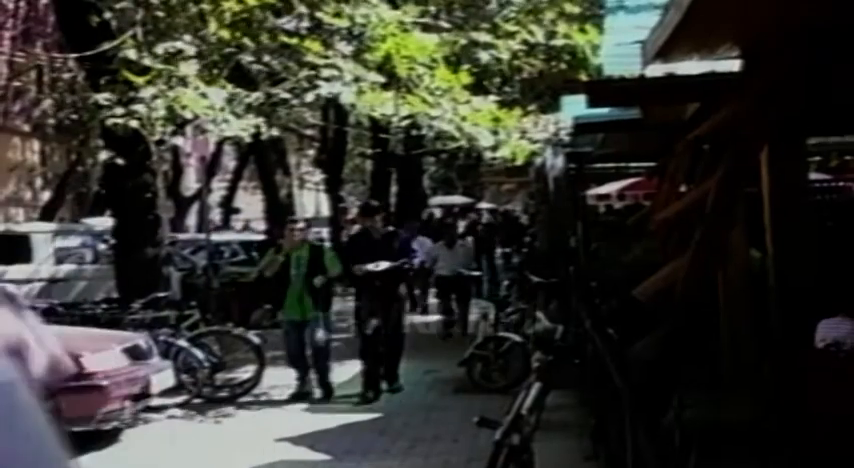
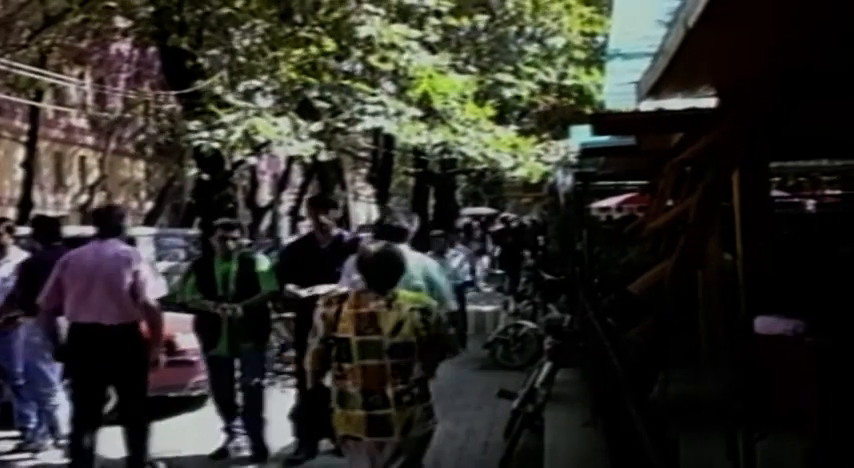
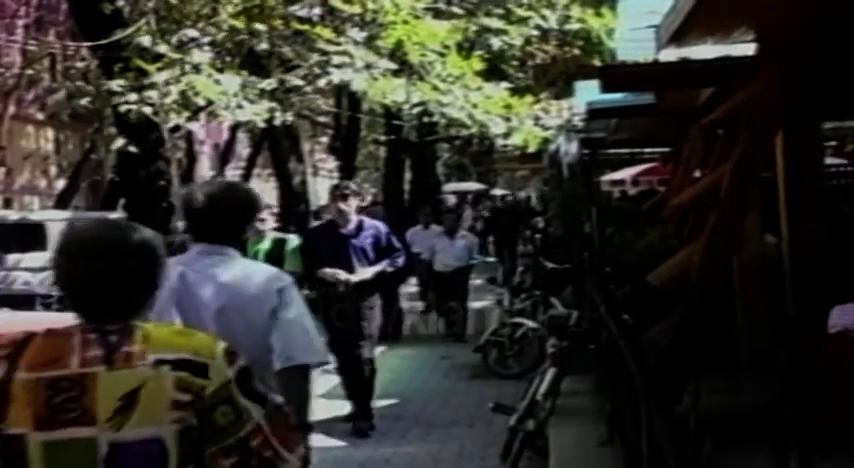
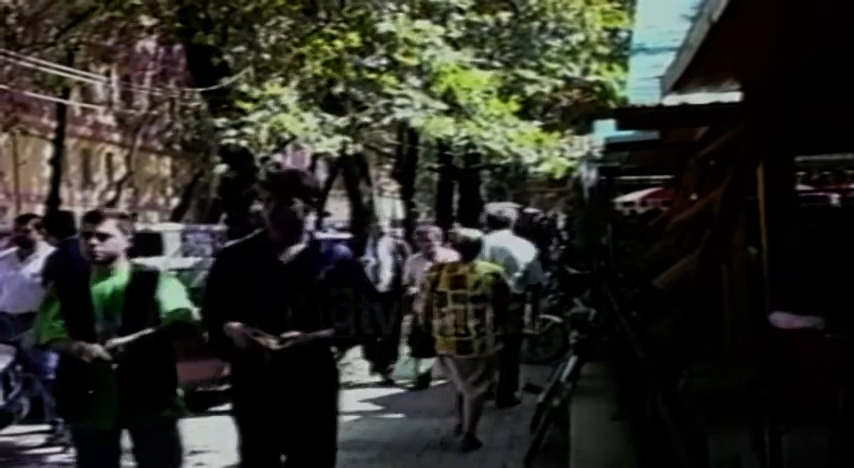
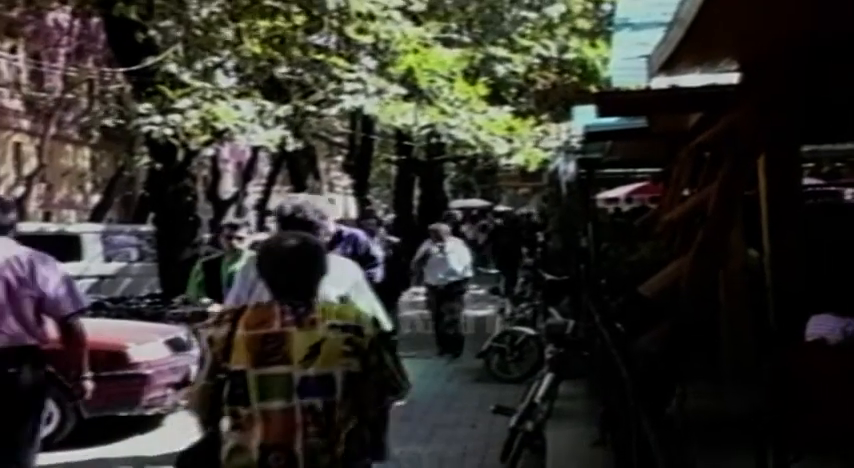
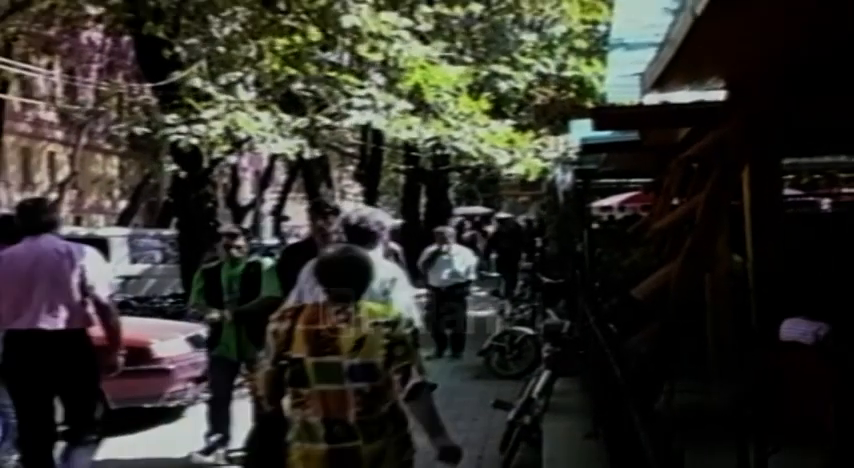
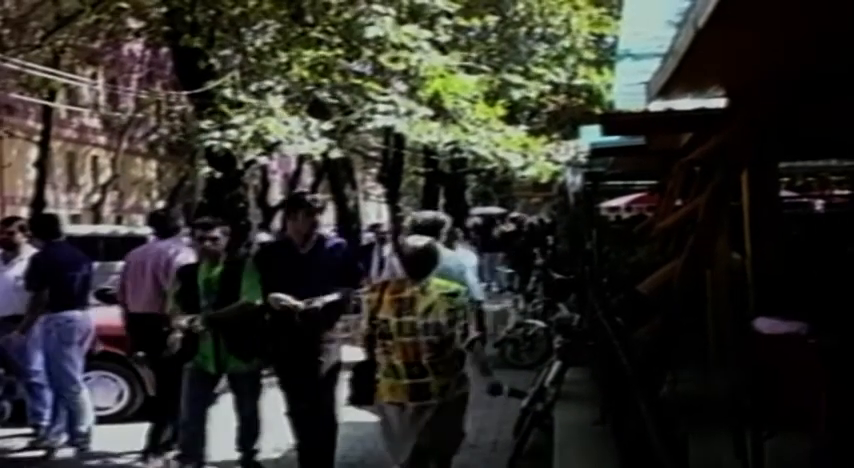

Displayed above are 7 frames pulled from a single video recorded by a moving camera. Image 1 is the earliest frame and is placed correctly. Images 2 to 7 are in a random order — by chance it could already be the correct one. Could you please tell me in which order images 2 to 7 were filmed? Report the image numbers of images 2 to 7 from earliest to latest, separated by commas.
3, 5, 6, 2, 7, 4
